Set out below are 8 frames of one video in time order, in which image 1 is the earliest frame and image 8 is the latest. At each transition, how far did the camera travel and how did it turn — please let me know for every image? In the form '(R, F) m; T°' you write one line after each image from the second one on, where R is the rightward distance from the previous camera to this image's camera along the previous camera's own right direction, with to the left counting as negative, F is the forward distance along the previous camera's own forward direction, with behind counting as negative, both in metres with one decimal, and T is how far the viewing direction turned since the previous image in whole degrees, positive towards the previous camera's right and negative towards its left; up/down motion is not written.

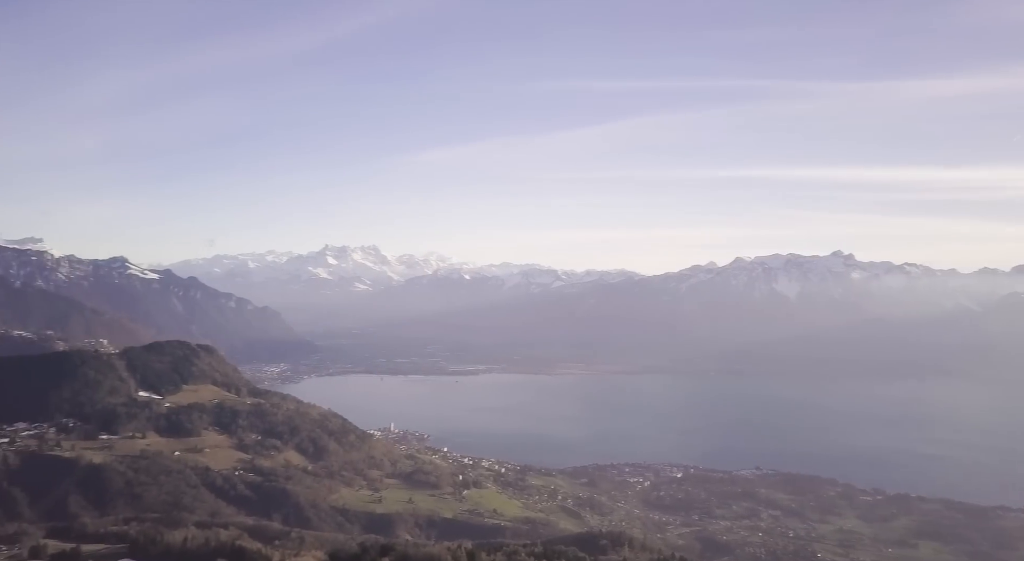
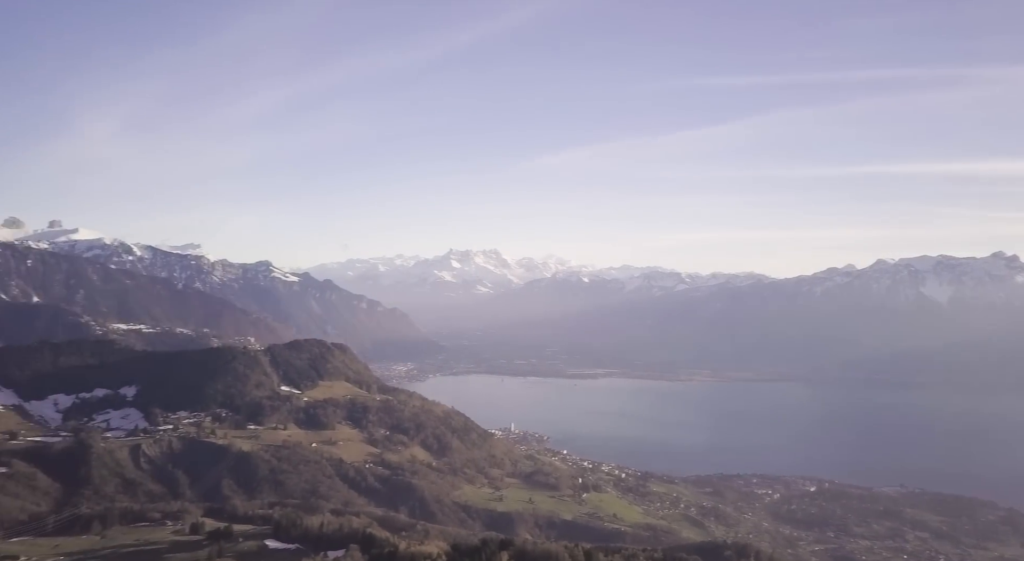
(+0.5, -7.2) m; -8°
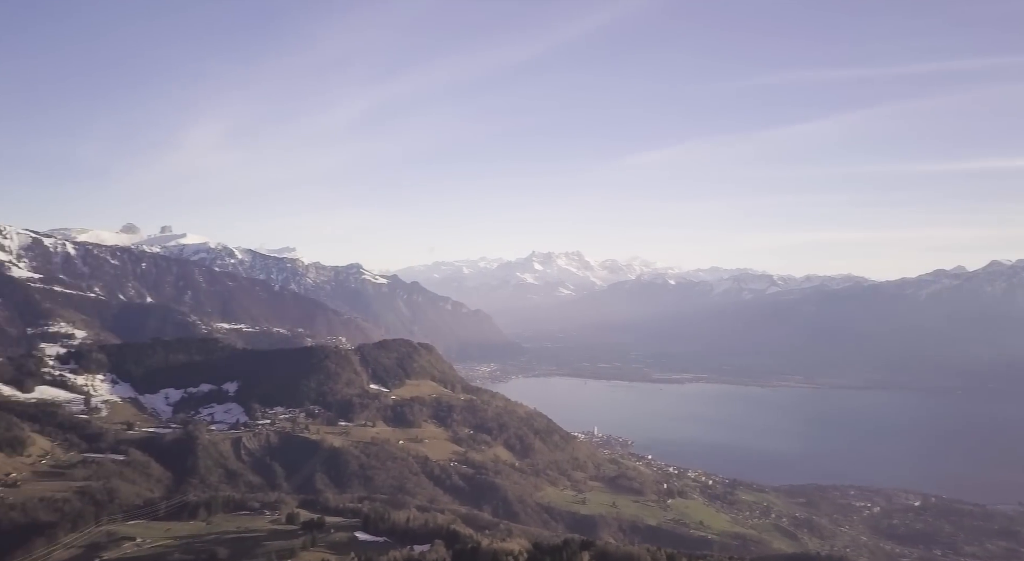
(0.0, -3.7) m; -6°
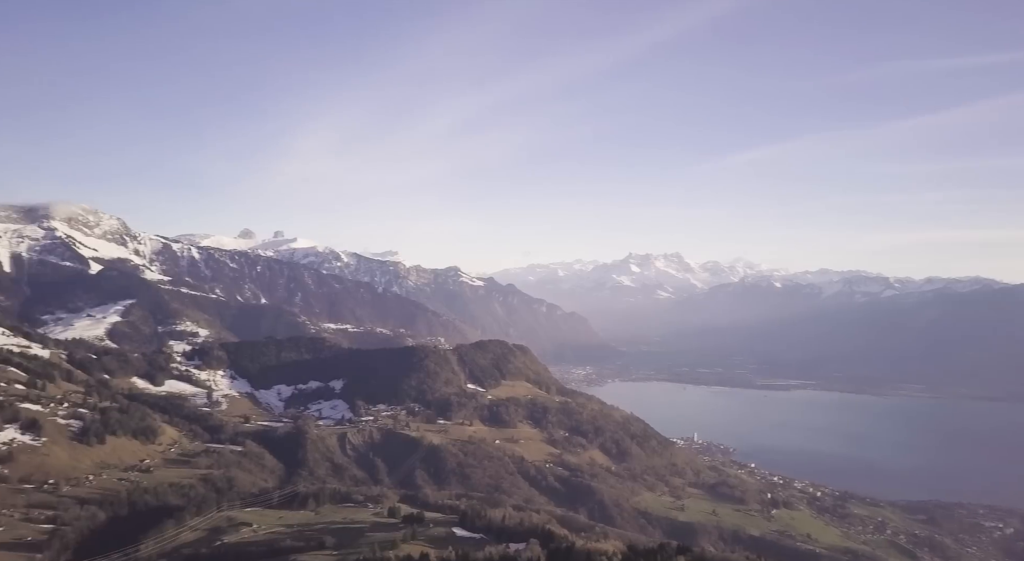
(-0.1, -3.3) m; -6°
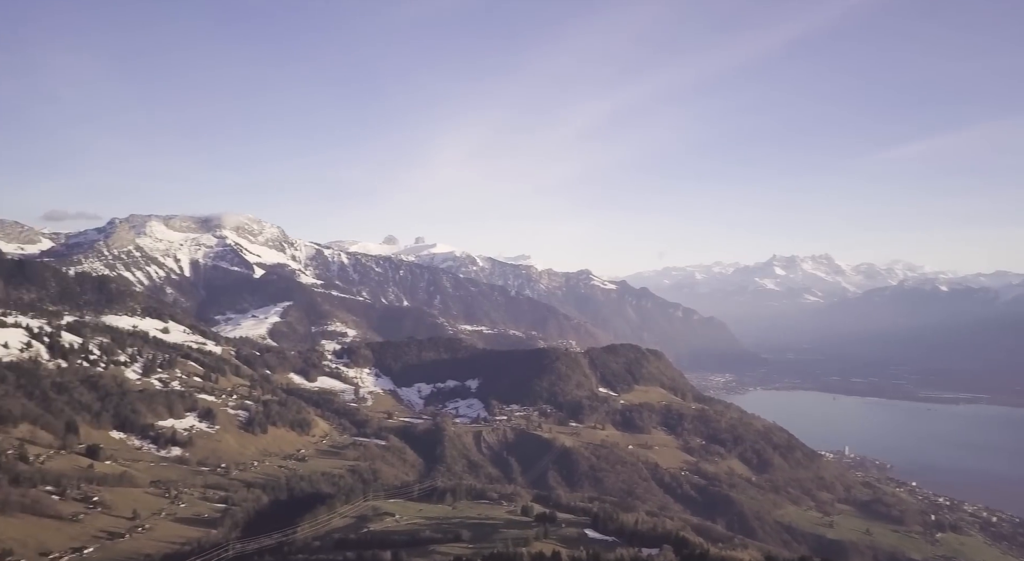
(0.0, -3.3) m; -9°
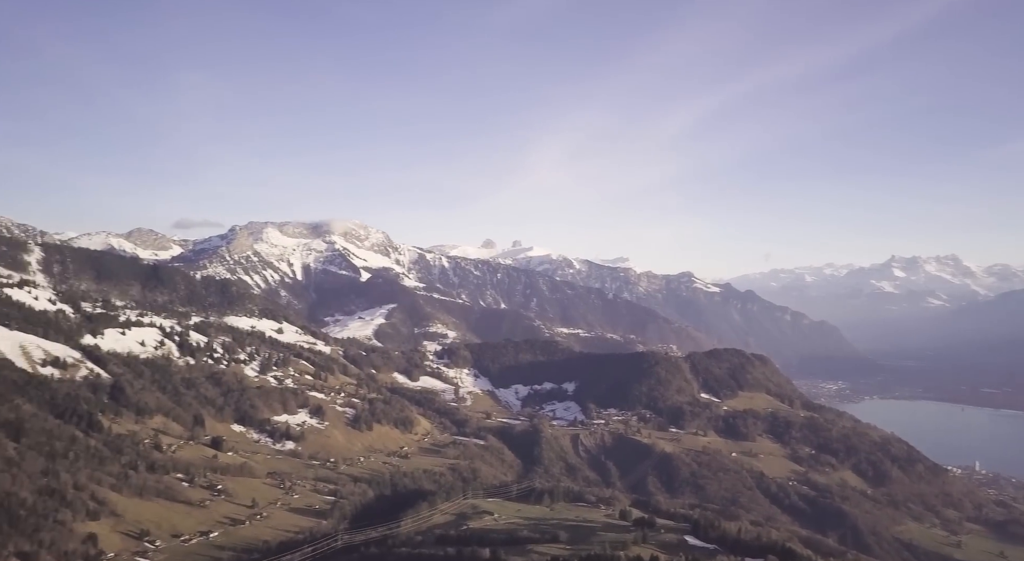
(-0.1, -1.8) m; -6°
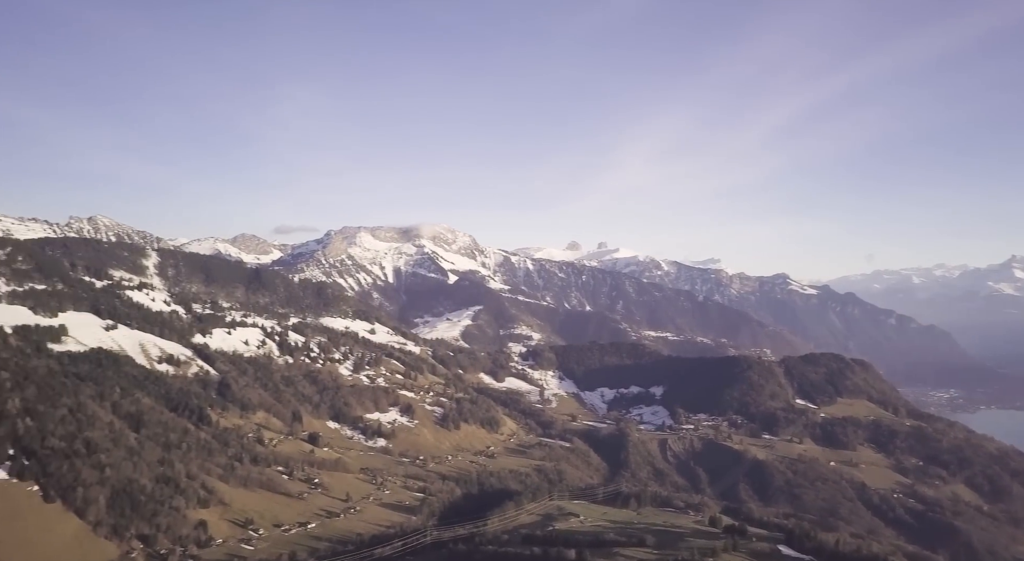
(0.0, -1.3) m; -6°
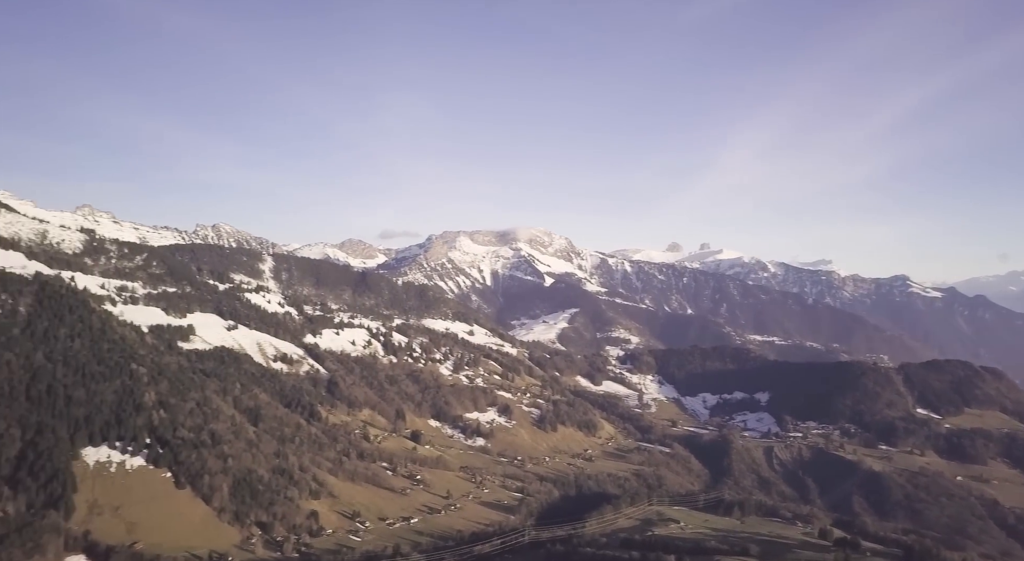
(0.0, -1.3) m; -6°
